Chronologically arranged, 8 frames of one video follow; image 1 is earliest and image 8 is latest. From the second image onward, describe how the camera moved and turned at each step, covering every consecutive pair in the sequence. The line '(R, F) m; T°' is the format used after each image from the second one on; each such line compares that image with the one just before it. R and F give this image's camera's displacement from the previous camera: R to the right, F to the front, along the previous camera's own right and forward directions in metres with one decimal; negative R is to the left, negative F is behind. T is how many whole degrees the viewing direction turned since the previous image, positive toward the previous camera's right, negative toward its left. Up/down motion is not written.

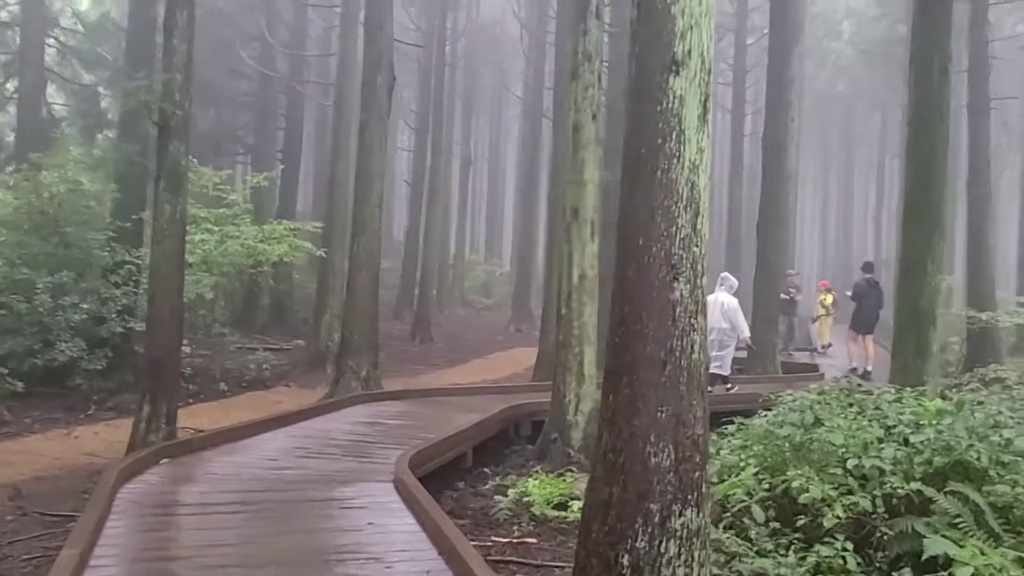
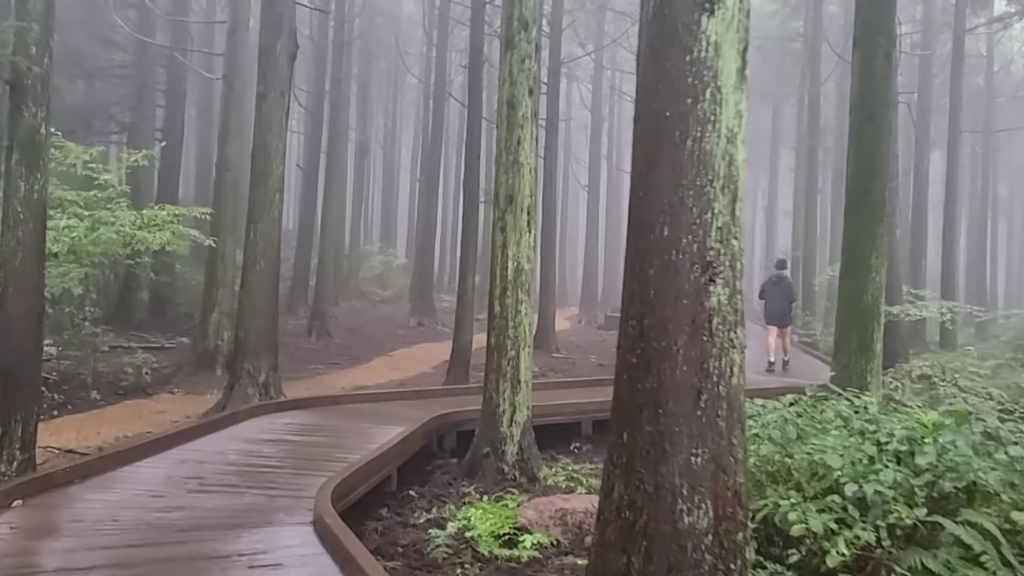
(-0.3, +1.0) m; +7°
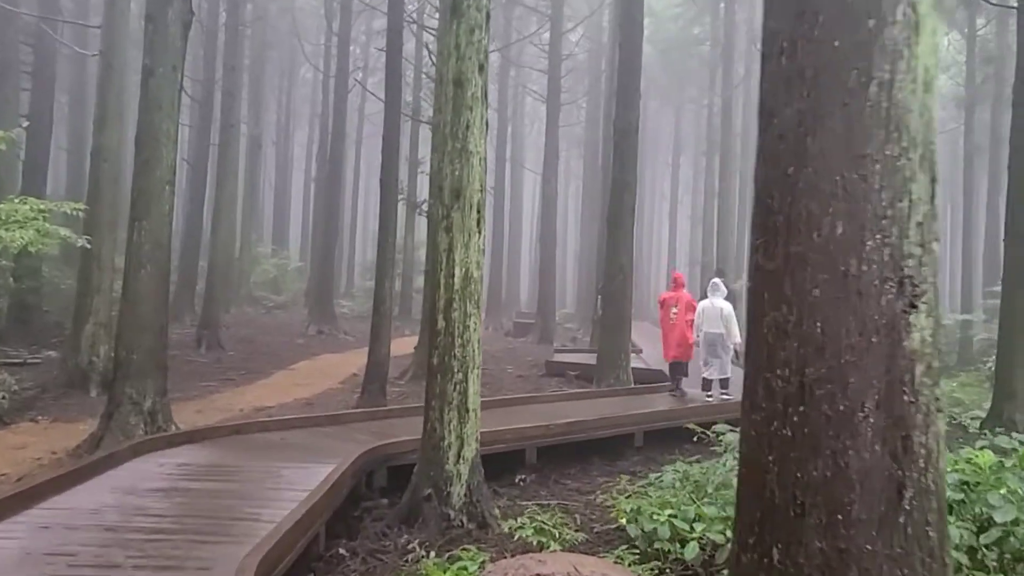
(-0.4, +1.2) m; +7°
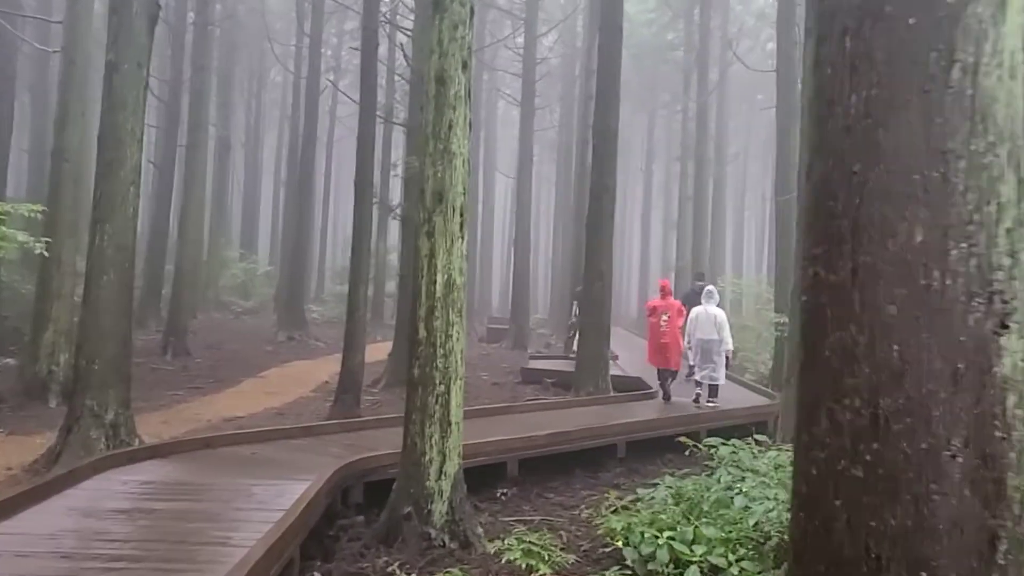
(-0.1, +0.3) m; +2°
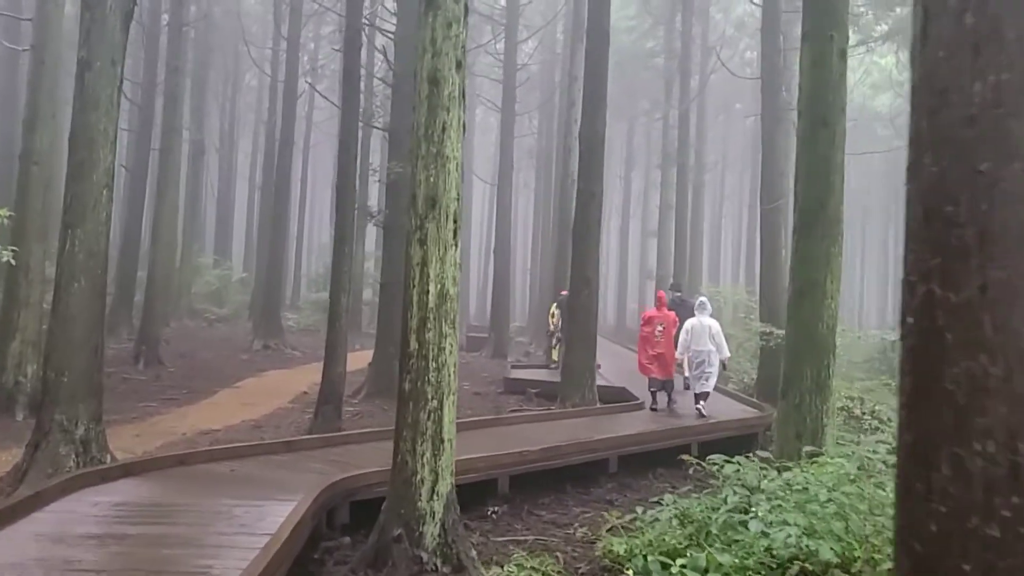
(-0.1, +0.3) m; +2°
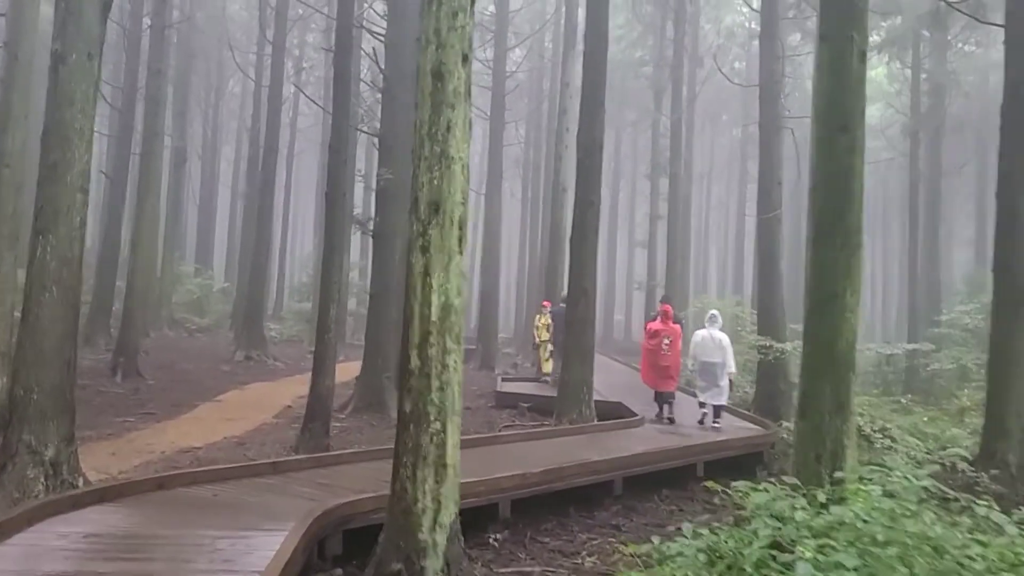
(-0.2, +0.4) m; +1°
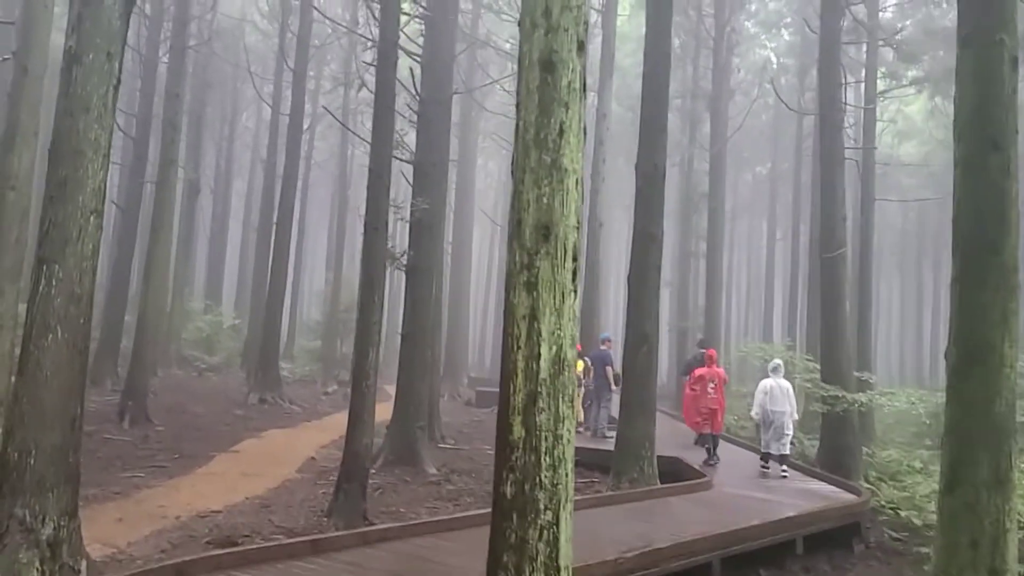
(-0.6, +1.2) m; 0°
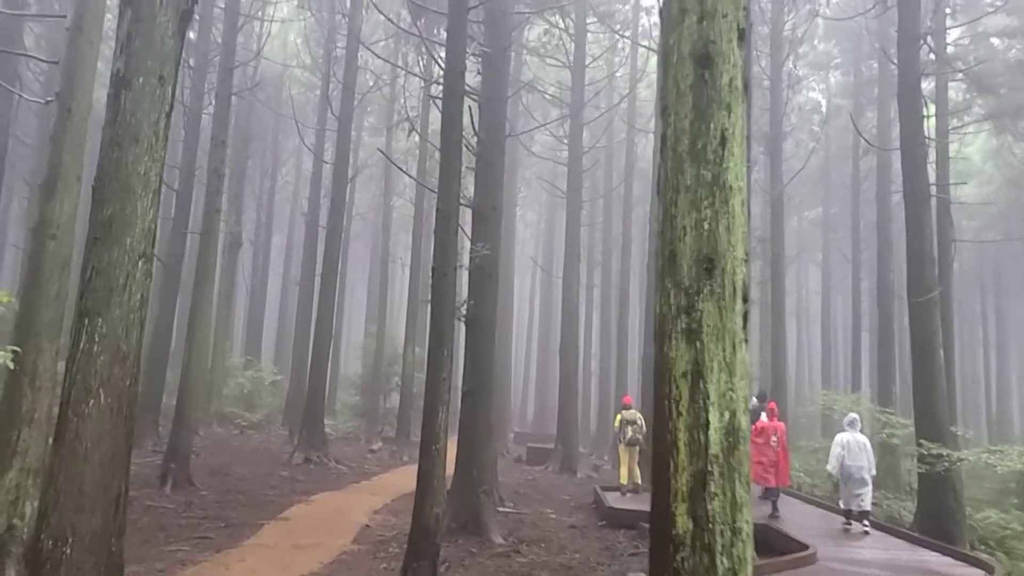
(-0.5, +0.9) m; -2°
